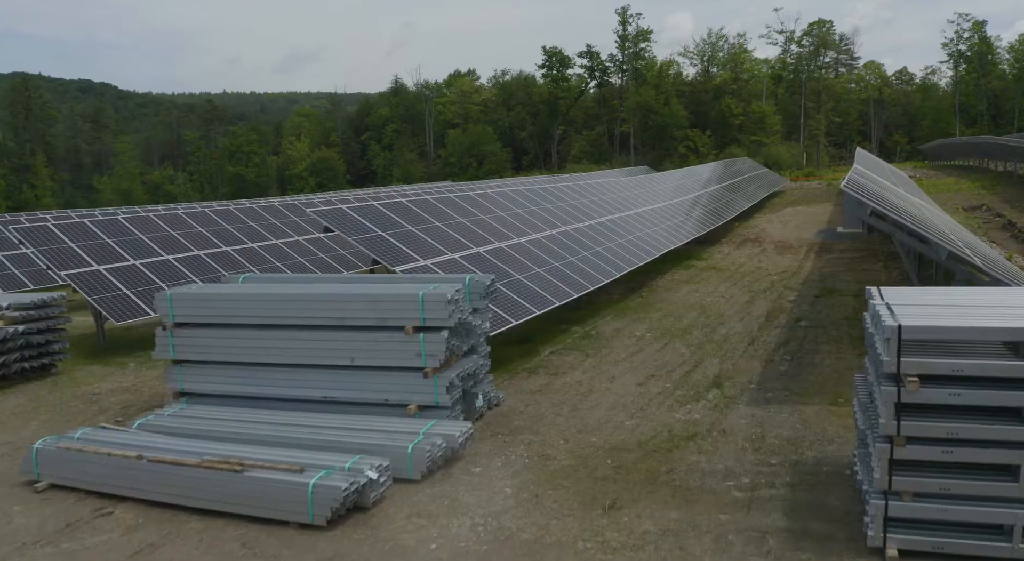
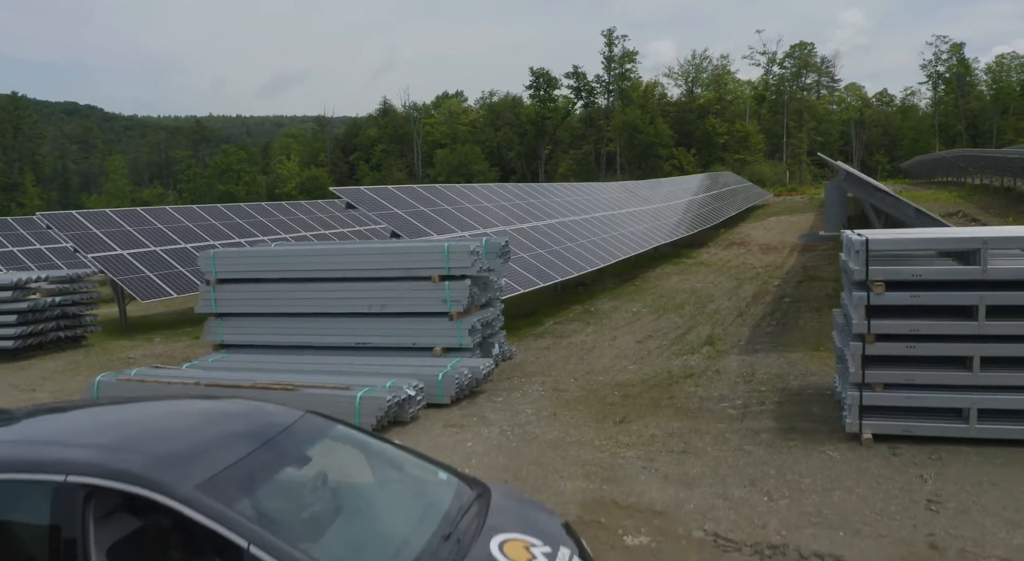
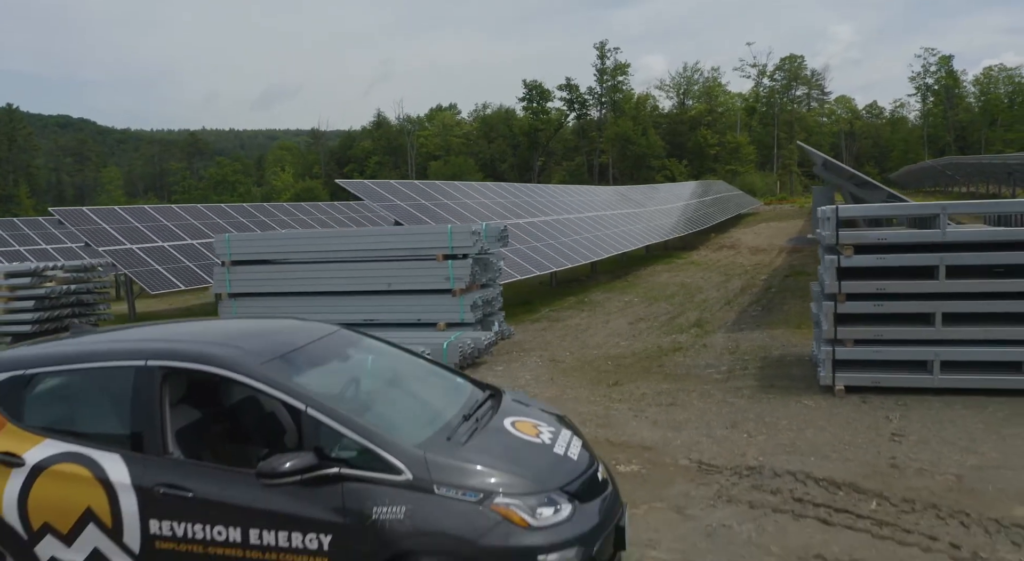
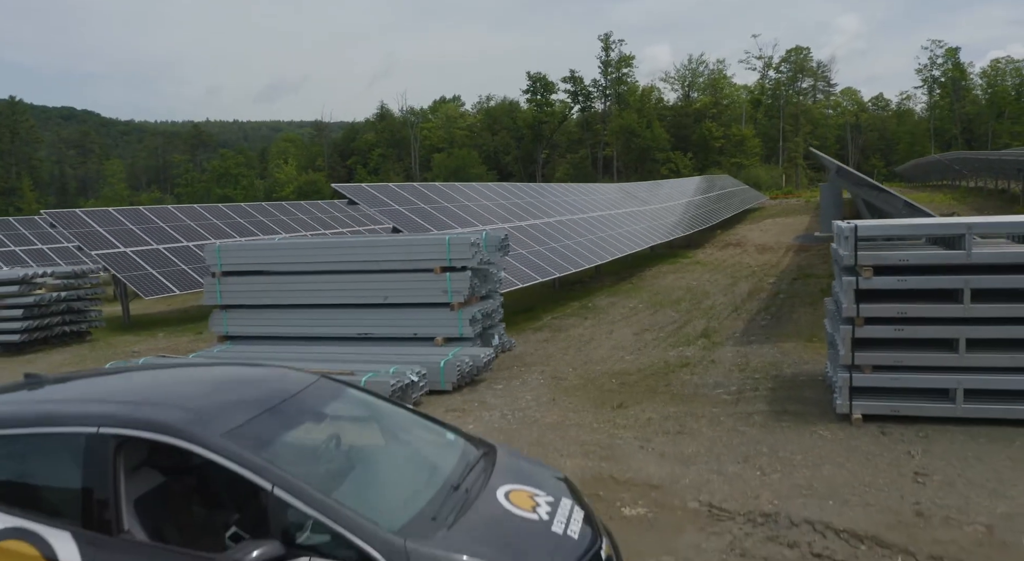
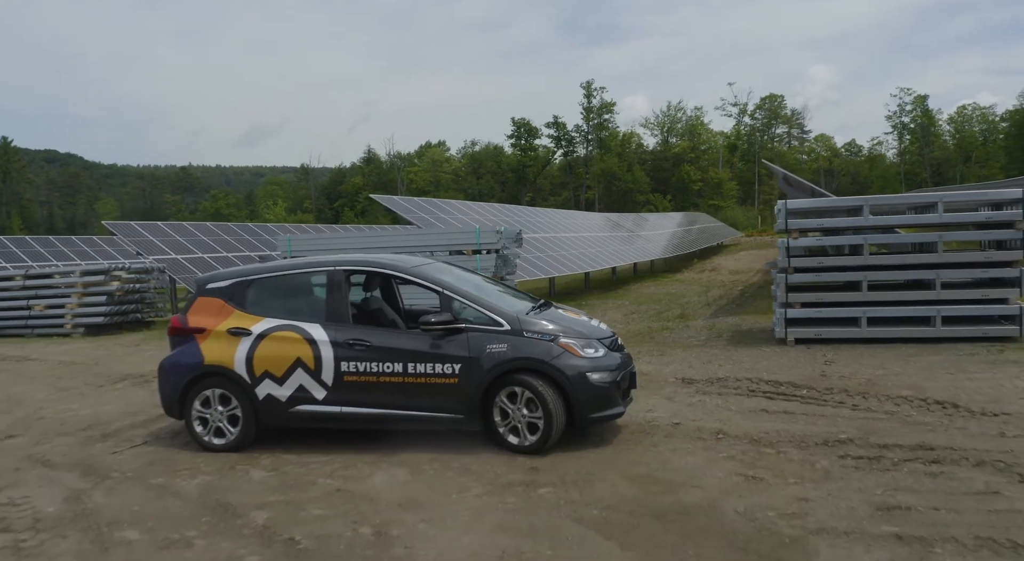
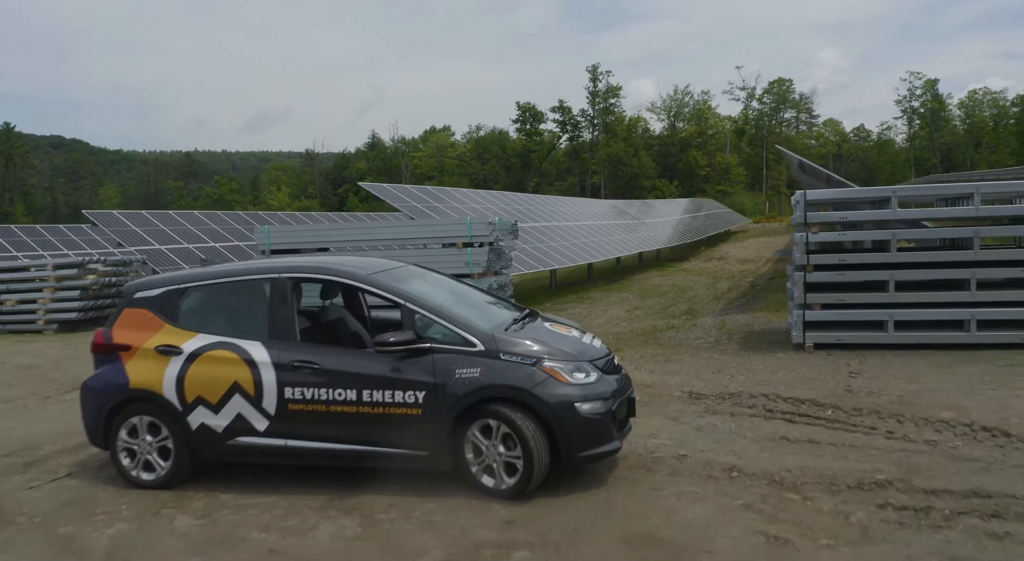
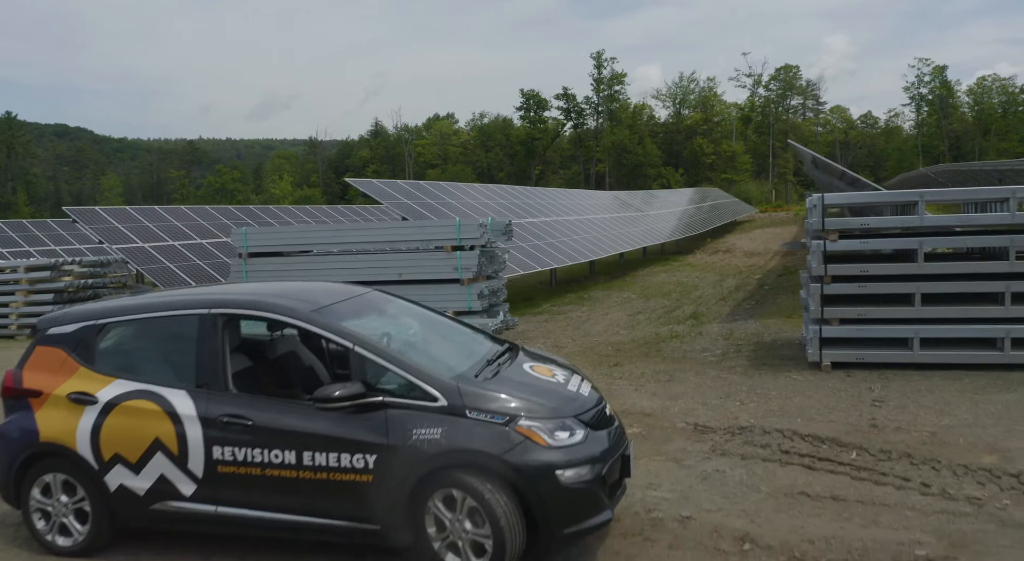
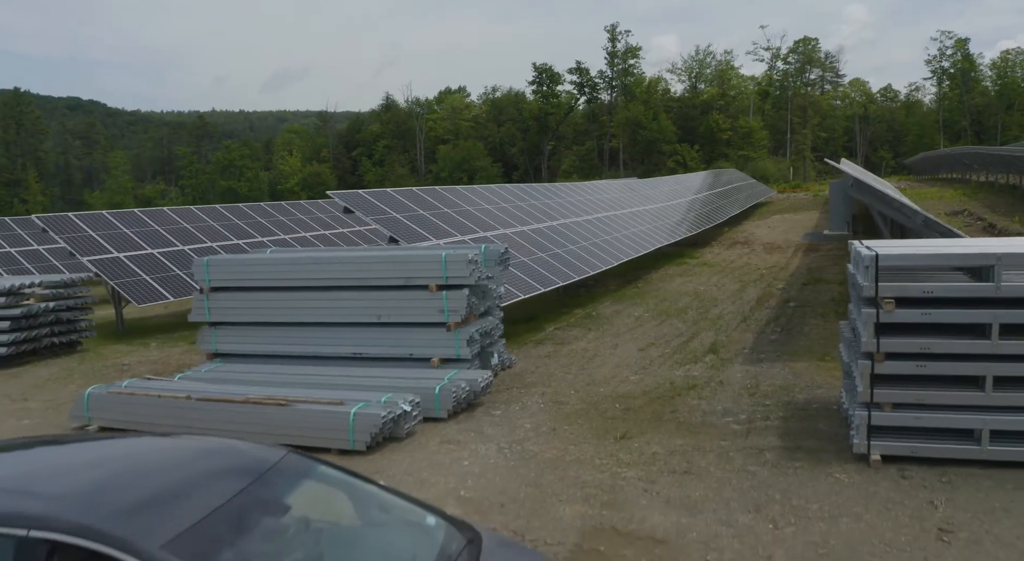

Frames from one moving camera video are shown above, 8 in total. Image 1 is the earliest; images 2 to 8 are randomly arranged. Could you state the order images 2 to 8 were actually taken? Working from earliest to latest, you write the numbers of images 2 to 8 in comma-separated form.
8, 2, 4, 3, 7, 6, 5
